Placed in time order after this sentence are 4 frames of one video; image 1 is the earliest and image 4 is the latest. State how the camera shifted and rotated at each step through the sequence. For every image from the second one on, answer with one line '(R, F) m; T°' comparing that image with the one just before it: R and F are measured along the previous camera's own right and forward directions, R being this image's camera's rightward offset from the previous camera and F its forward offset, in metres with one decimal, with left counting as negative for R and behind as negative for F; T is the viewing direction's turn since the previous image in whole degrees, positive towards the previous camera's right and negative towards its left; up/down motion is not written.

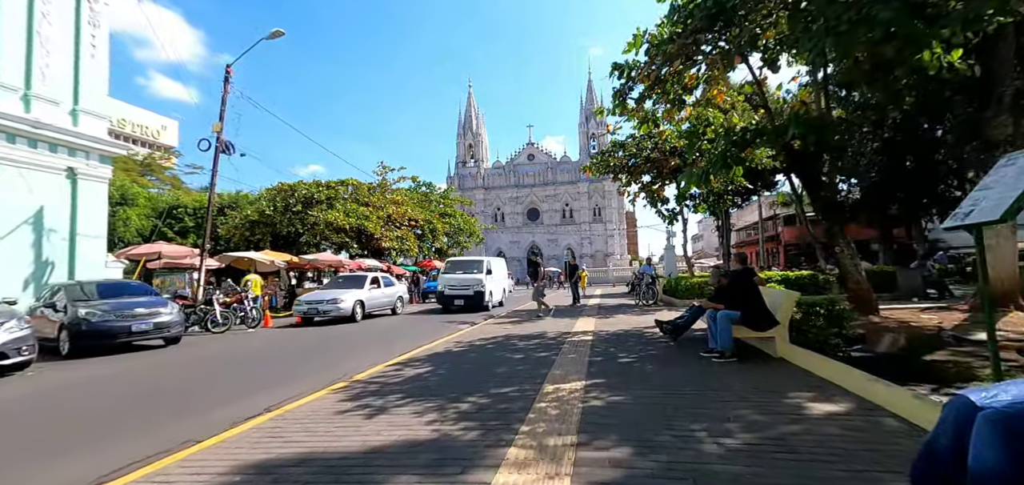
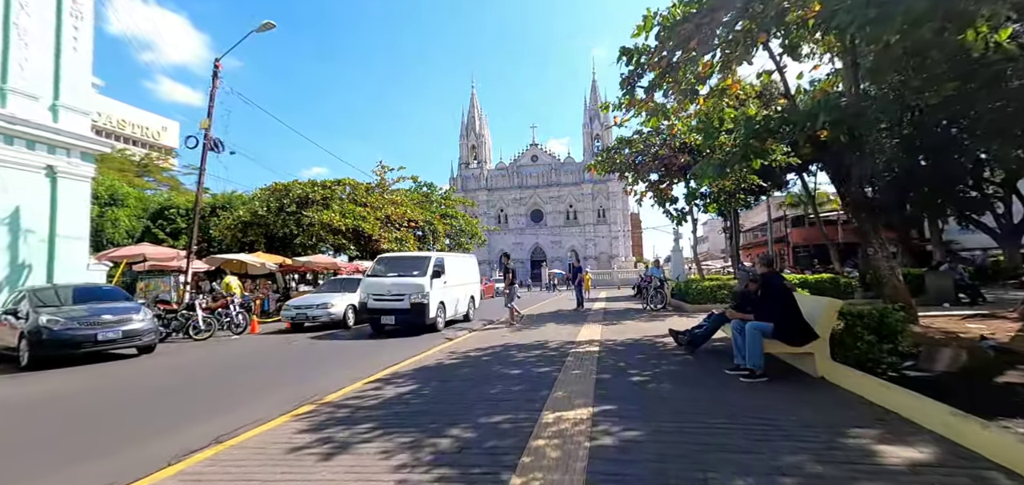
(+0.1, +0.7) m; 0°
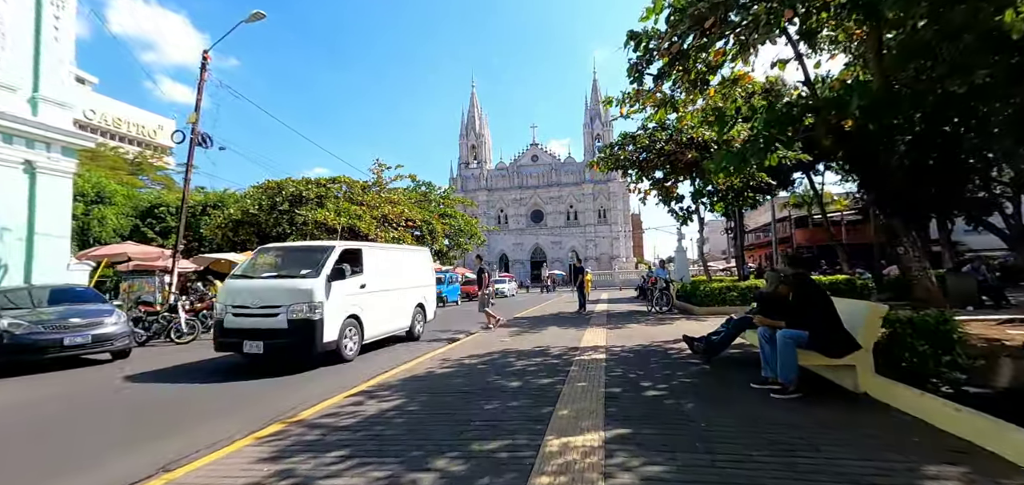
(0.0, +0.6) m; 0°
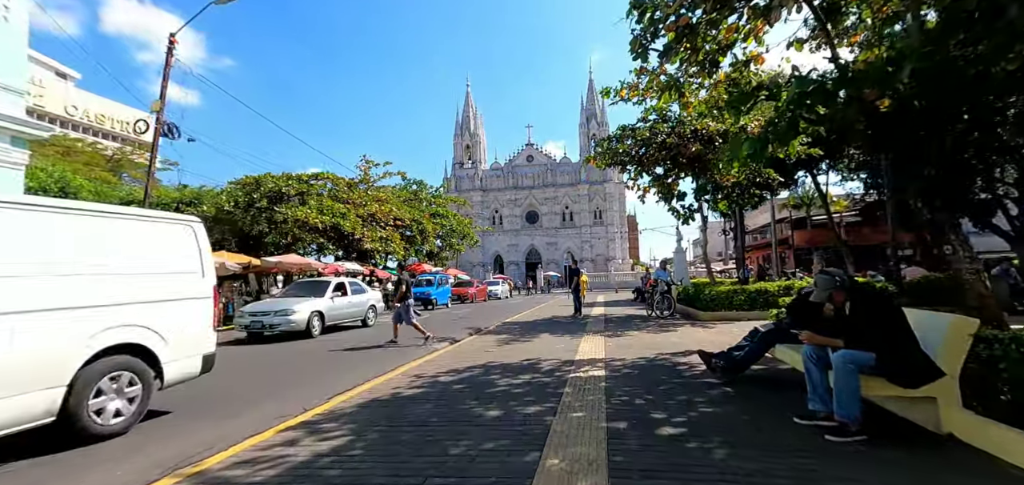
(+0.1, +1.0) m; +1°
